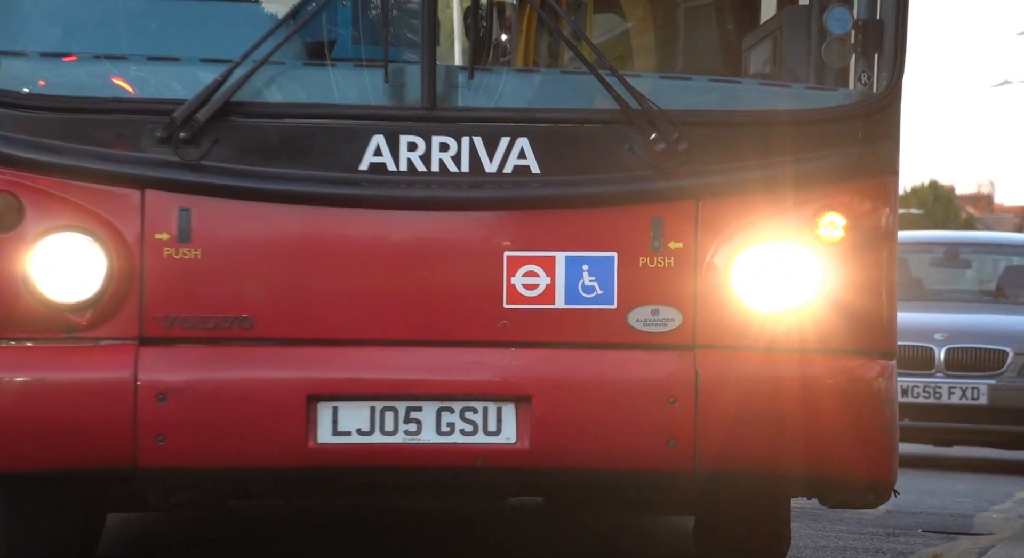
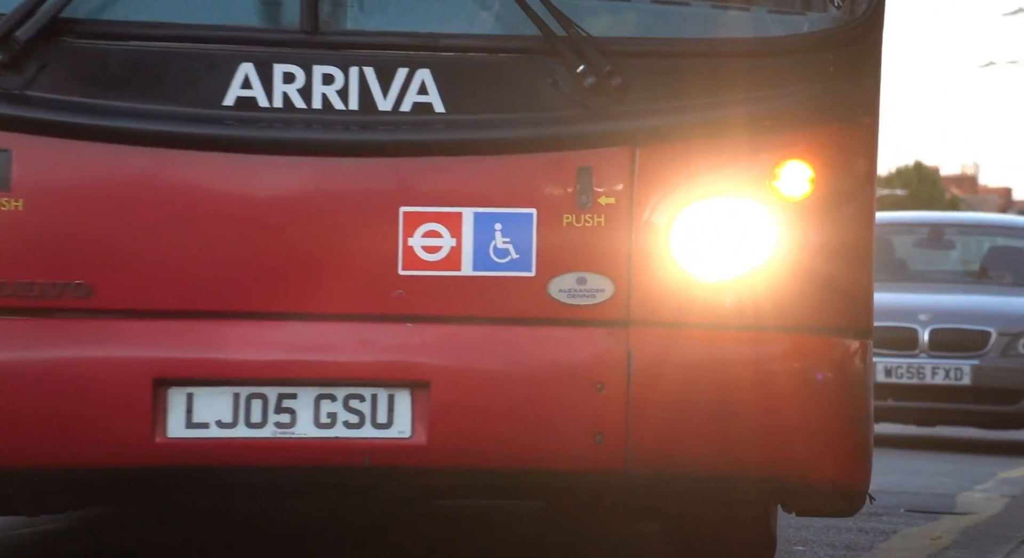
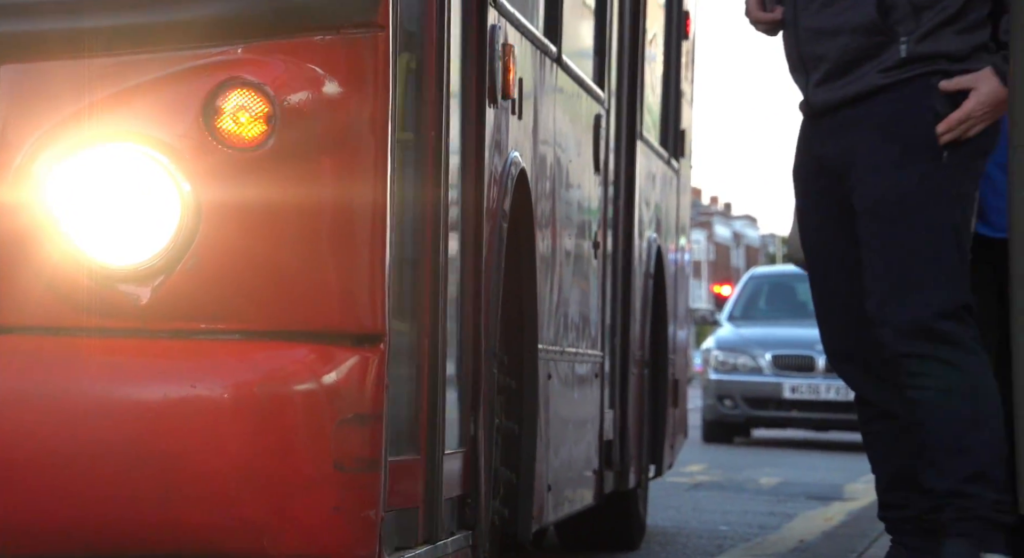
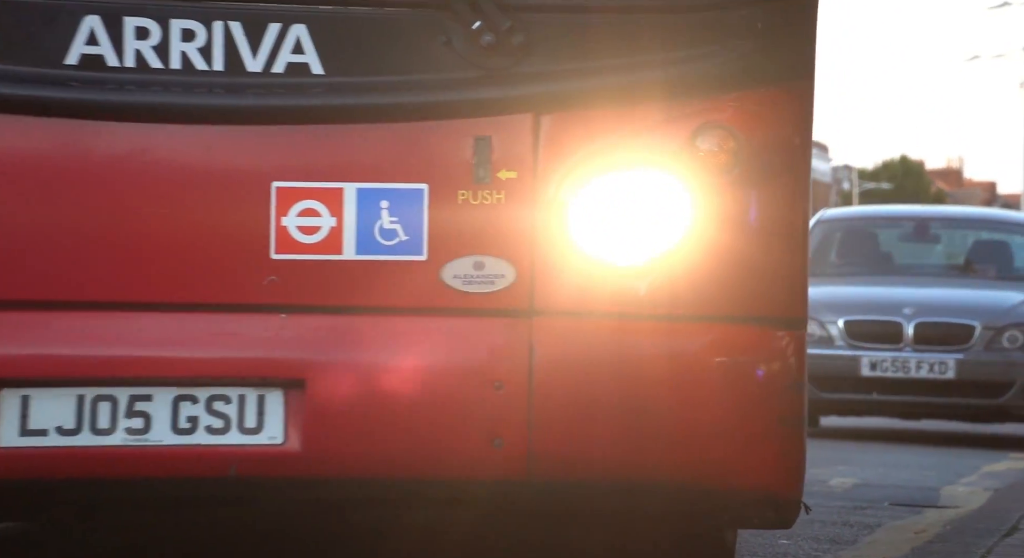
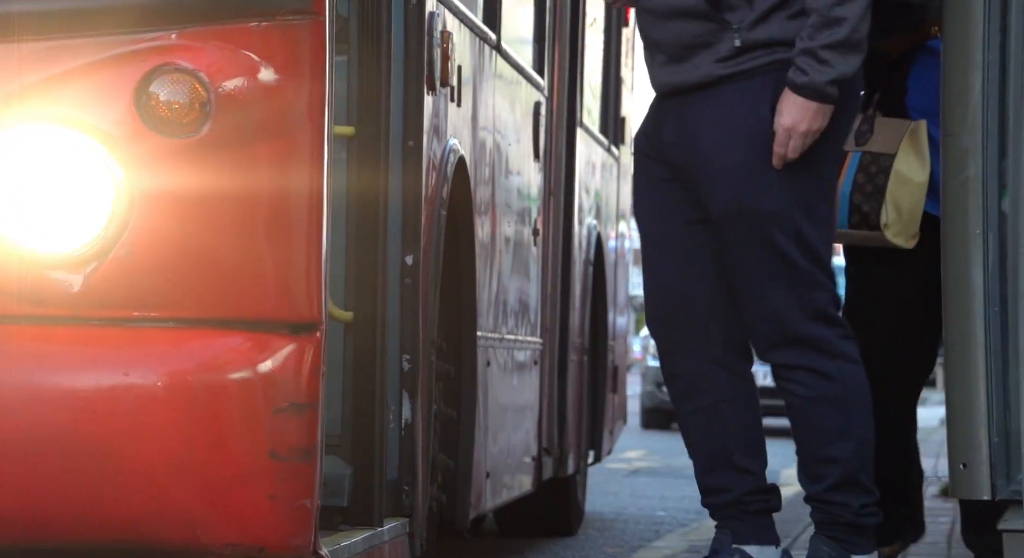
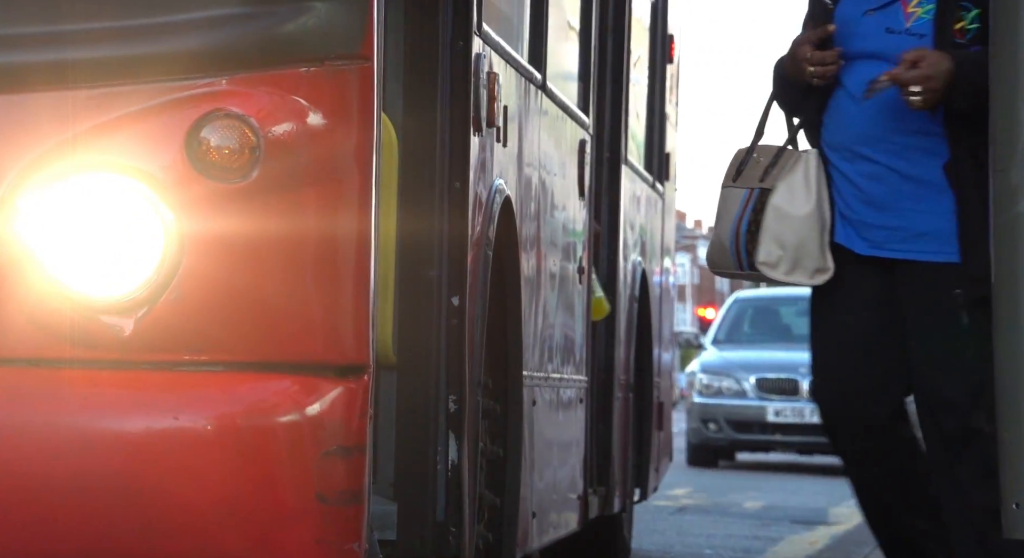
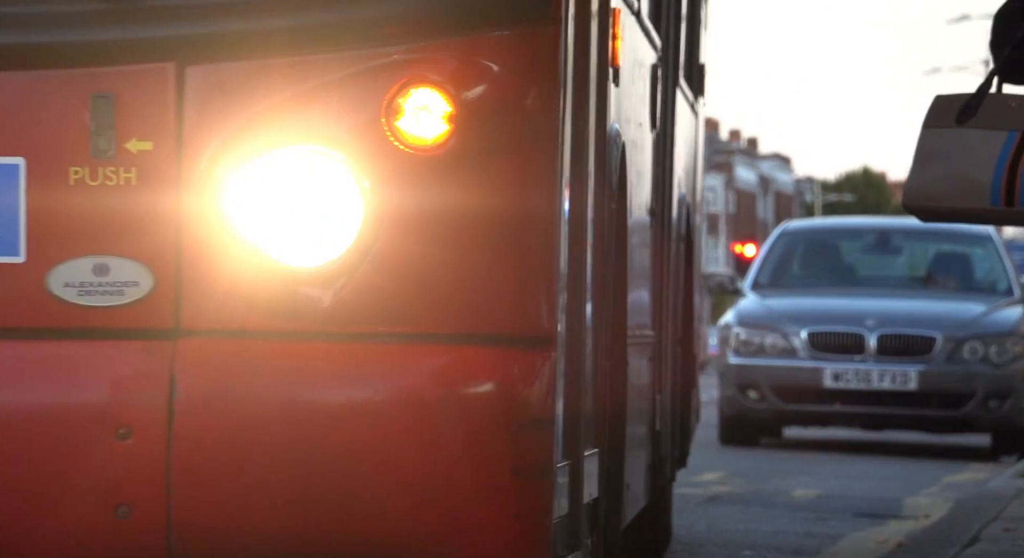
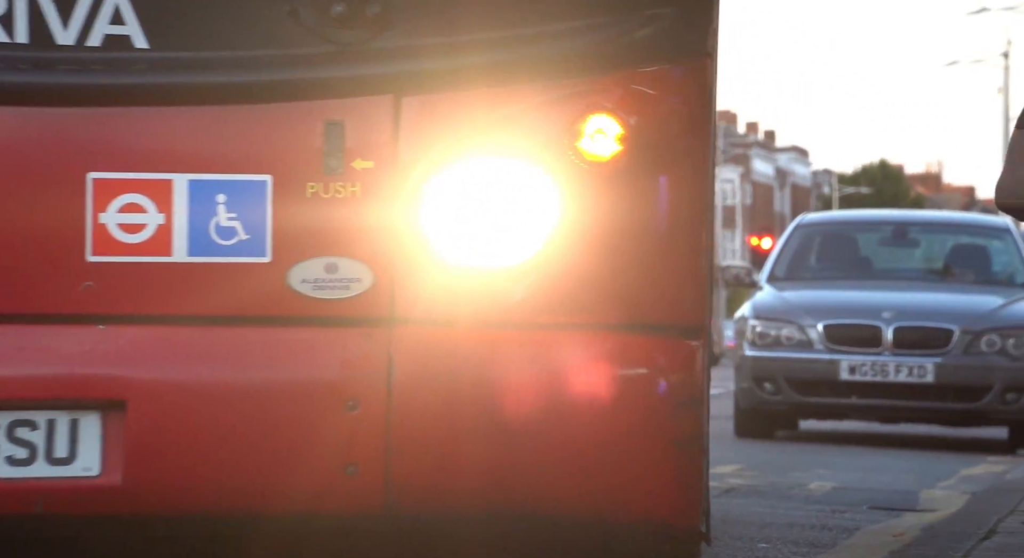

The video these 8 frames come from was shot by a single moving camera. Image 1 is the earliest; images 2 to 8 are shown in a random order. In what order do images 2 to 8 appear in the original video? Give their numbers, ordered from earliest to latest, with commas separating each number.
2, 4, 8, 7, 3, 5, 6
